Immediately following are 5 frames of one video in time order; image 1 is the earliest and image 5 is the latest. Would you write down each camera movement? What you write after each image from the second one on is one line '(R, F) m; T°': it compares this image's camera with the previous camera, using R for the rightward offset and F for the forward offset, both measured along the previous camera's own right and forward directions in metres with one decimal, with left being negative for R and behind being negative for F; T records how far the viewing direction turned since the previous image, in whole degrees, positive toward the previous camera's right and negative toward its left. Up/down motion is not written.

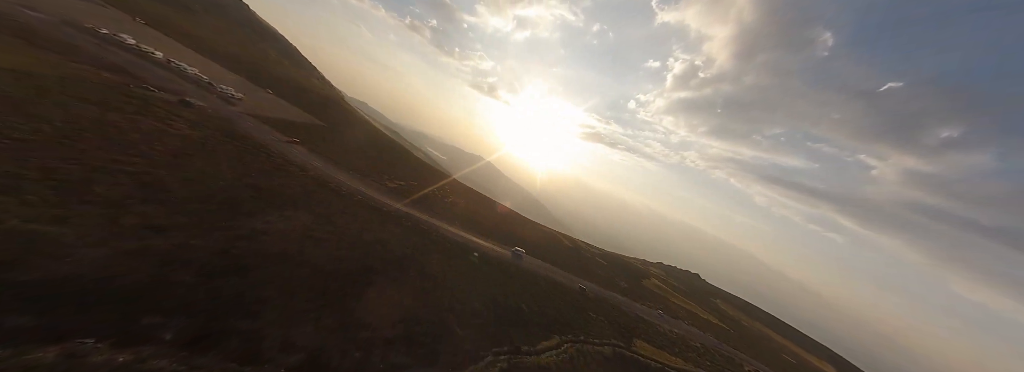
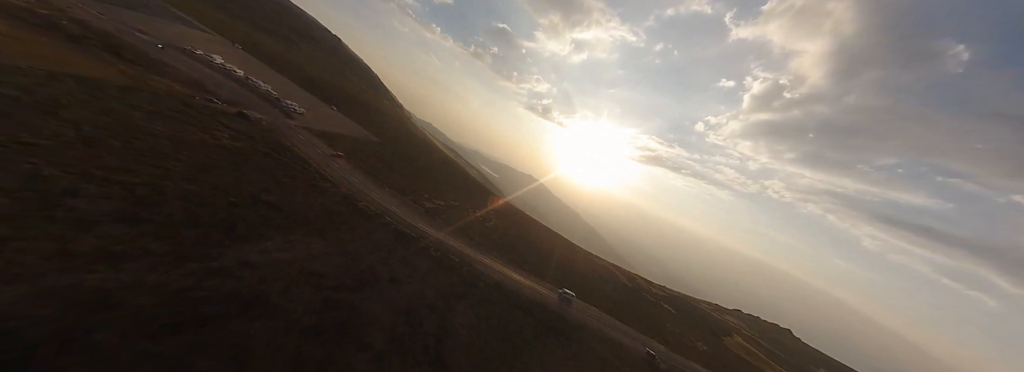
(-0.5, +7.1) m; -11°
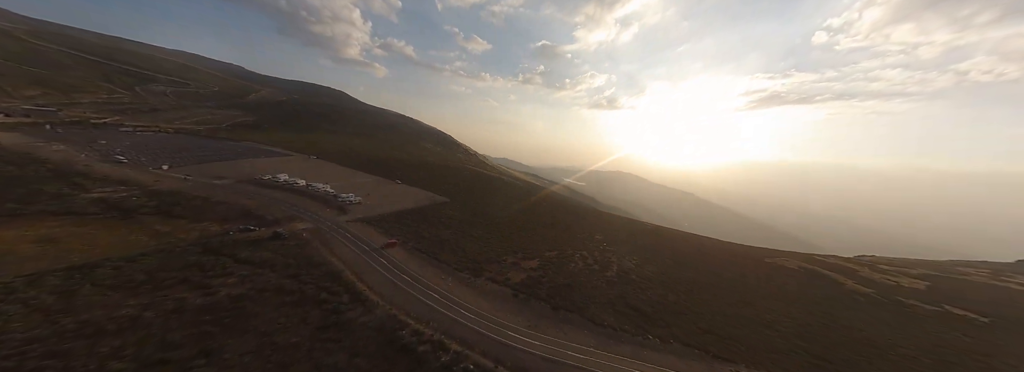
(-2.1, +15.3) m; -18°
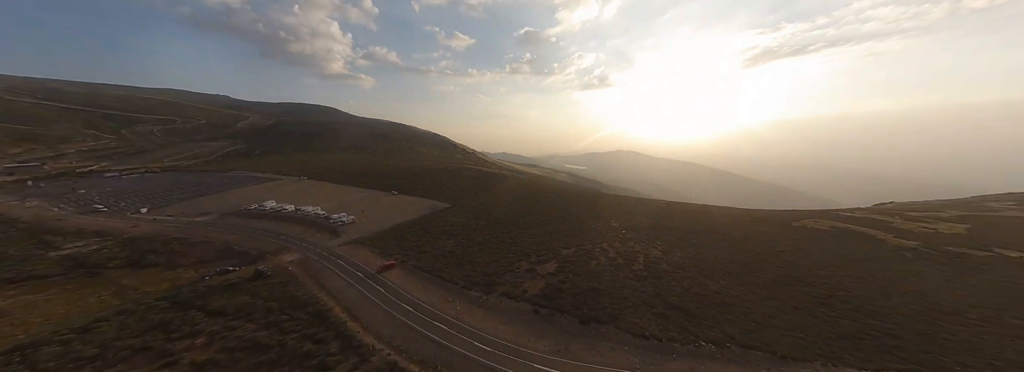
(0.0, +3.6) m; -1°
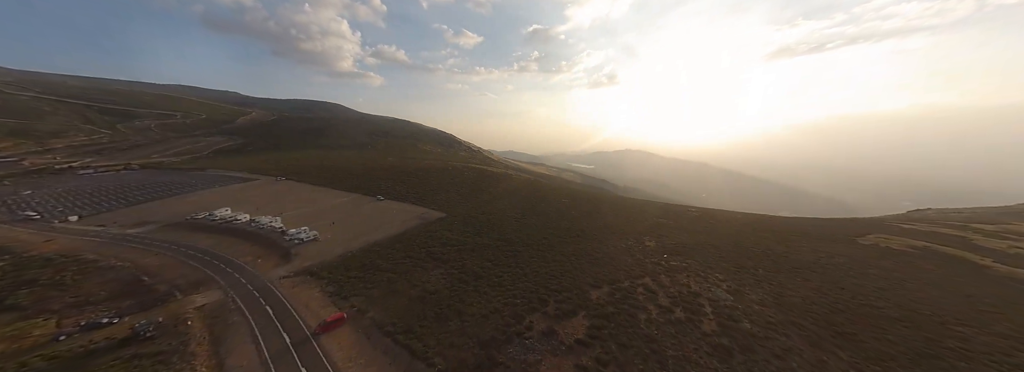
(-0.2, +8.8) m; -1°
